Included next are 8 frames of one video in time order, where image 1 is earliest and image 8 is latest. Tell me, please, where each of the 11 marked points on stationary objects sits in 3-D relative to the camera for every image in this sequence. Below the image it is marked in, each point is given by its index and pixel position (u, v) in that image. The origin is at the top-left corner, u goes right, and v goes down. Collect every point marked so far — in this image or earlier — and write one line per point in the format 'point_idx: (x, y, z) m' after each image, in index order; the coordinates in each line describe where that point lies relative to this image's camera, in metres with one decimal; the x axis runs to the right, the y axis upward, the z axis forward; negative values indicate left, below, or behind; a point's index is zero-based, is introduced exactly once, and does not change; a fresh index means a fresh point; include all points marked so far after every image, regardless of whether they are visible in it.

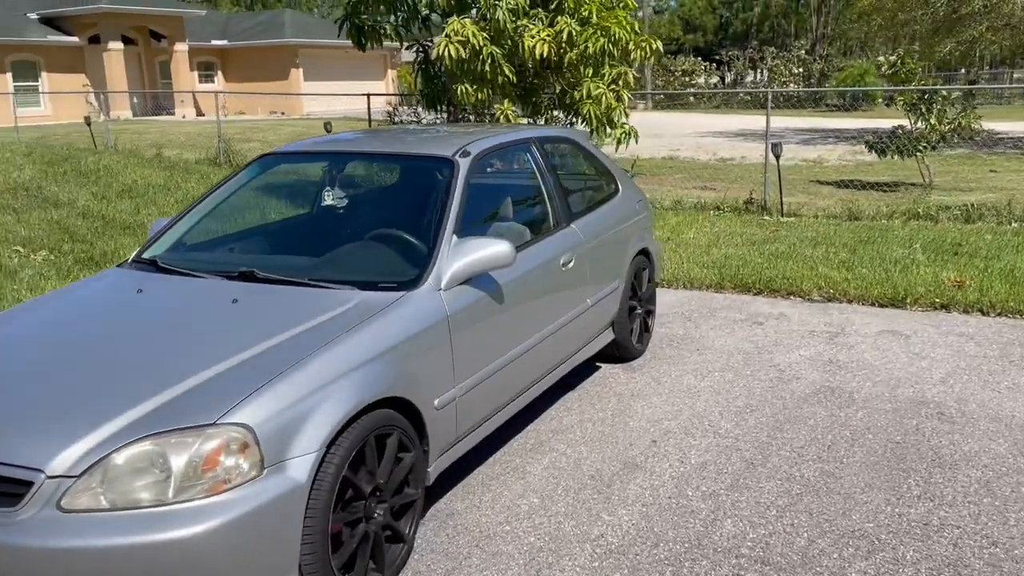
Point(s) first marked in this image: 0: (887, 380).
0: (+2.3, -0.6, +5.2) m
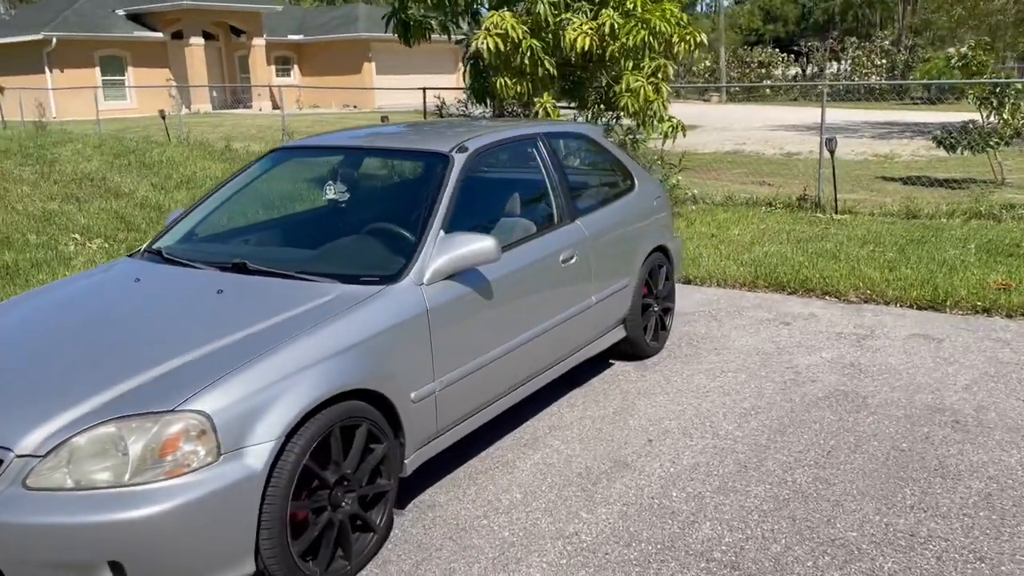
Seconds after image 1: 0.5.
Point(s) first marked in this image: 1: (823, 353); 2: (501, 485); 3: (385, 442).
0: (+2.3, -0.6, +5.1) m
1: (+2.0, -0.4, +5.7) m
2: (-0.1, -0.9, +4.0) m
3: (-0.5, -0.6, +3.4) m
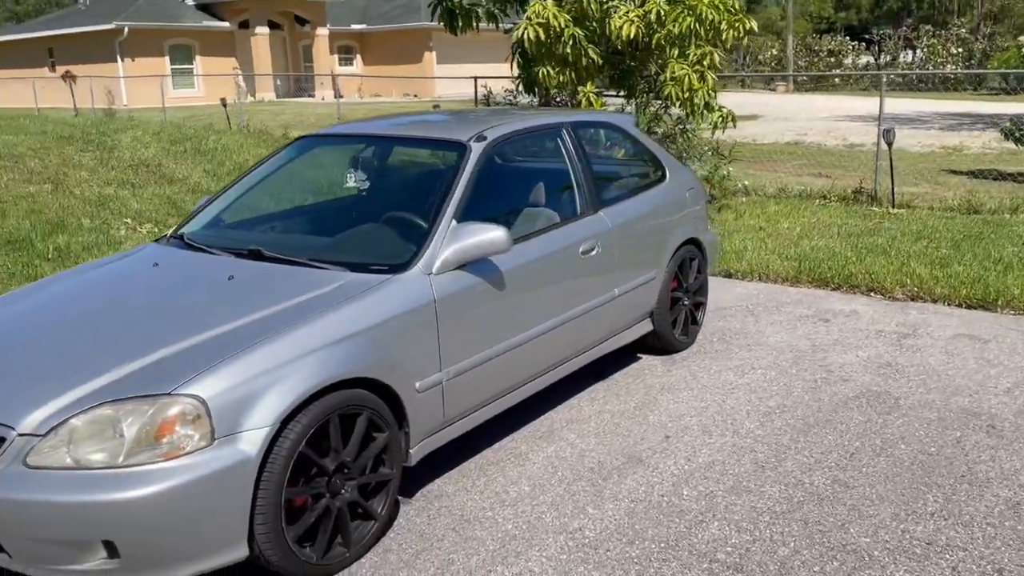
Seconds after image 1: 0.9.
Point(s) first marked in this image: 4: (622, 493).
0: (+2.4, -0.6, +4.9) m
1: (+2.2, -0.4, +5.5) m
2: (0.0, -0.9, +3.9) m
3: (-0.5, -0.6, +3.4) m
4: (+0.5, -0.9, +3.8) m
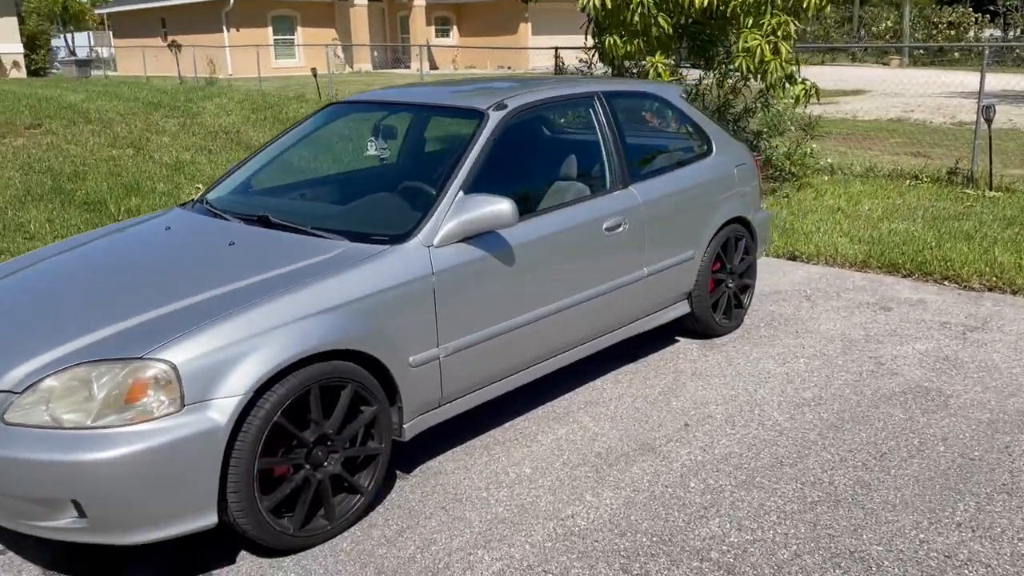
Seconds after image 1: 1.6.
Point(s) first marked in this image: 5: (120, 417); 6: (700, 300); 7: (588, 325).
0: (+2.5, -0.5, +4.5) m
1: (+2.4, -0.3, +5.2) m
2: (0.0, -0.8, +3.8) m
3: (-0.5, -0.4, +3.3) m
4: (+0.5, -0.8, +3.6) m
5: (-1.2, -0.4, +2.7) m
6: (+1.1, -0.1, +5.1) m
7: (+0.4, -0.2, +4.4) m
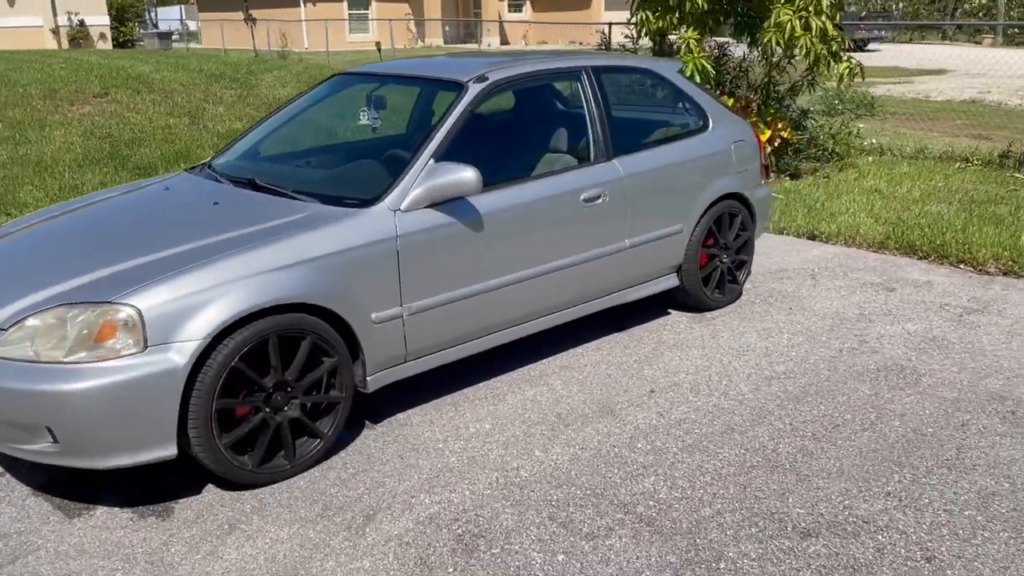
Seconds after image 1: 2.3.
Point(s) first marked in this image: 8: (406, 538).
0: (+2.4, -0.4, +4.5) m
1: (+2.4, -0.2, +5.2) m
2: (-0.2, -0.6, +4.0) m
3: (-0.7, -0.3, +3.5) m
4: (+0.3, -0.7, +3.8) m
5: (-1.5, -0.2, +3.0) m
6: (+1.1, +0.1, +5.2) m
7: (+0.3, 0.0, +4.6) m
8: (-0.4, -0.9, +3.1) m
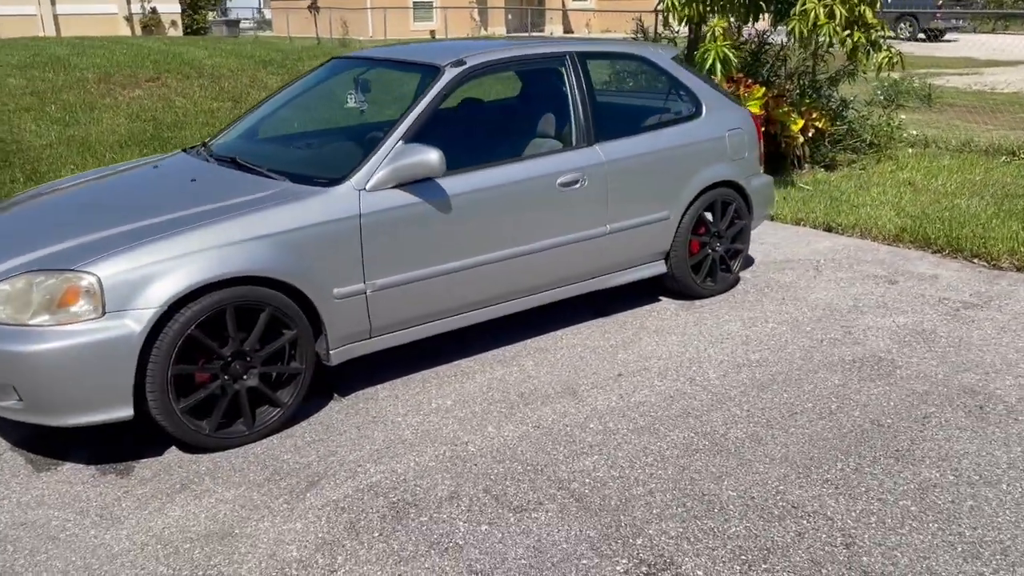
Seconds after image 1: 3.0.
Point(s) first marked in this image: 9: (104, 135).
0: (+2.3, -0.4, +4.4) m
1: (+2.3, -0.2, +5.1) m
2: (-0.3, -0.5, +4.1) m
3: (-0.9, -0.2, +3.7) m
4: (+0.1, -0.6, +3.9) m
5: (-1.7, -0.1, +3.2) m
6: (+1.0, +0.2, +5.2) m
7: (+0.2, +0.1, +4.6) m
8: (-0.6, -0.8, +3.2) m
9: (-4.6, +1.7, +9.8) m
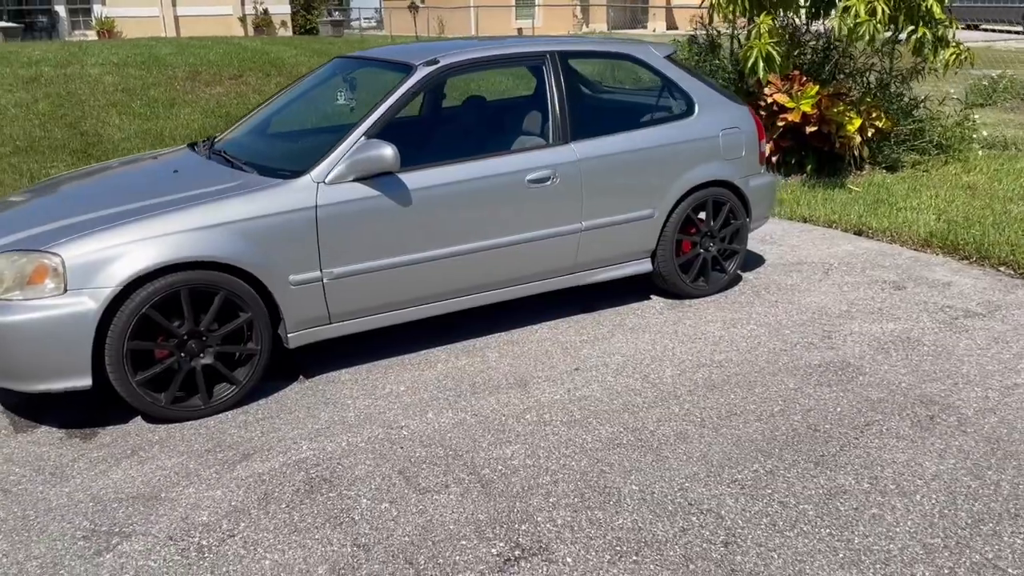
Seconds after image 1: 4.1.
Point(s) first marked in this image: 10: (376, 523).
0: (+2.1, -0.4, +4.2) m
1: (+2.1, -0.2, +4.9) m
2: (-0.6, -0.4, +4.3) m
3: (-1.2, -0.1, +3.9) m
4: (-0.2, -0.5, +4.0) m
5: (-2.0, 0.0, +3.6) m
6: (+0.9, +0.2, +5.2) m
7: (0.0, +0.1, +4.7) m
8: (-1.0, -0.7, +3.4) m
9: (-4.0, +1.9, +10.5) m
10: (-0.5, -0.8, +3.1) m
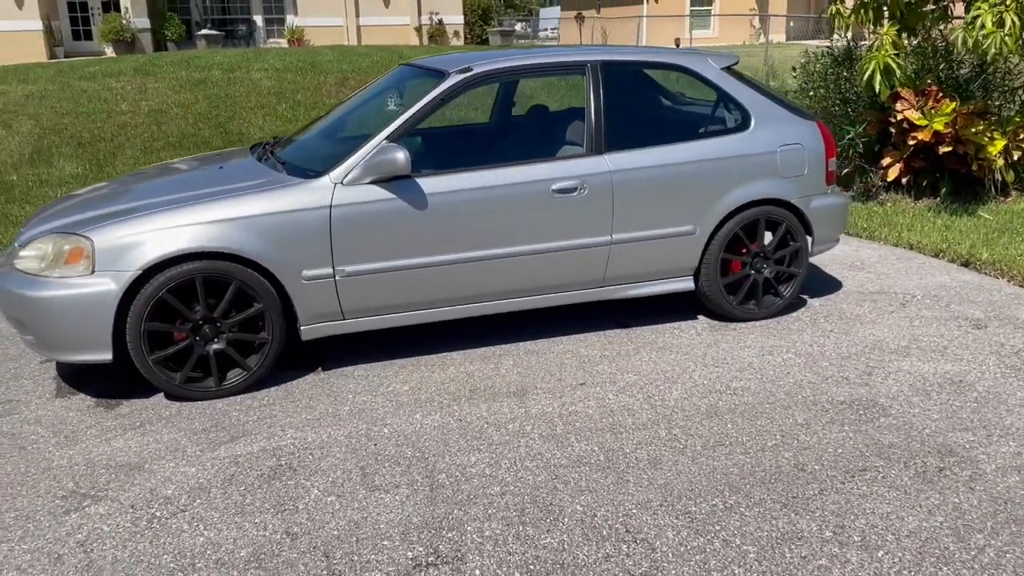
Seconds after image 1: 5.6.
0: (+2.0, -0.6, +3.8) m
1: (+2.3, -0.4, +4.5) m
2: (-0.5, -0.5, +4.4) m
3: (-1.2, -0.1, +4.2) m
4: (-0.2, -0.6, +4.0) m
5: (-2.1, +0.1, +4.0) m
6: (+1.1, +0.1, +5.0) m
7: (+0.1, 0.0, +4.7) m
8: (-1.1, -0.7, +3.6) m
9: (-2.6, +2.0, +11.1) m
10: (-0.7, -0.8, +3.2) m
